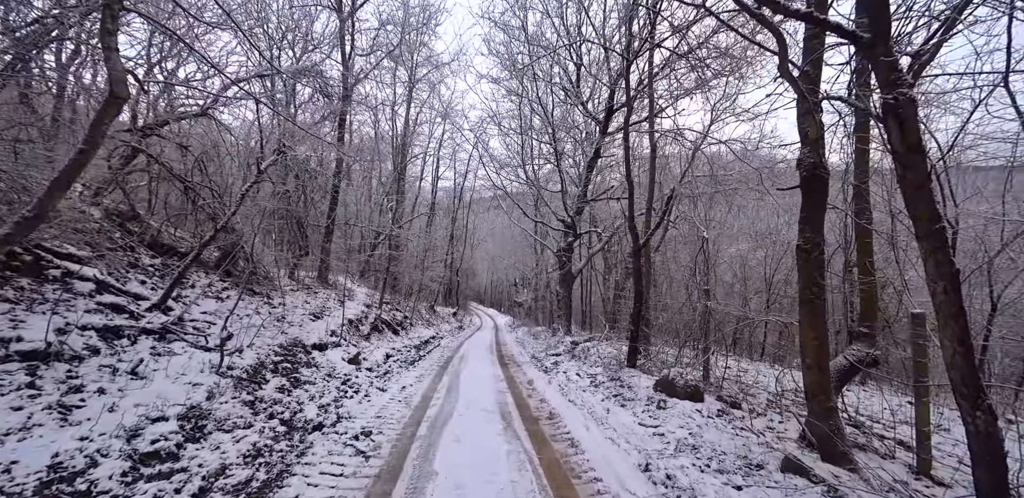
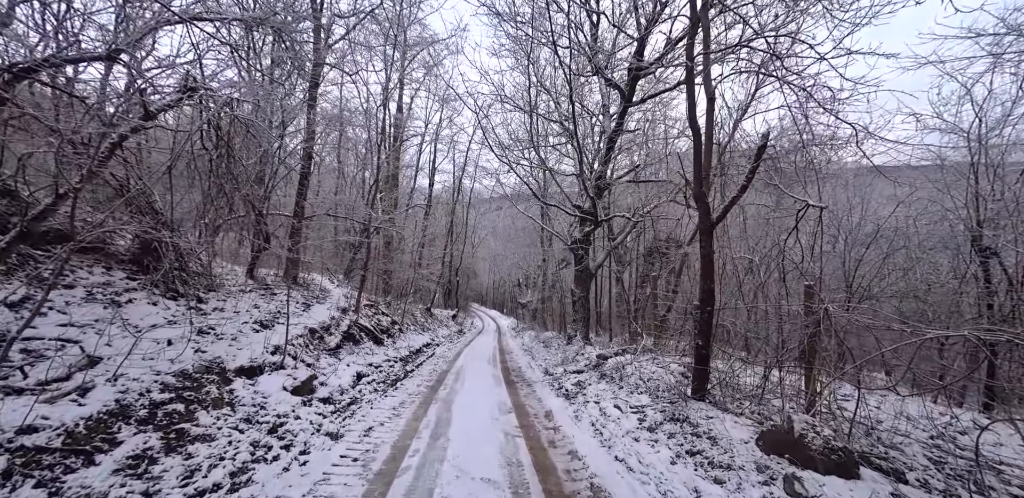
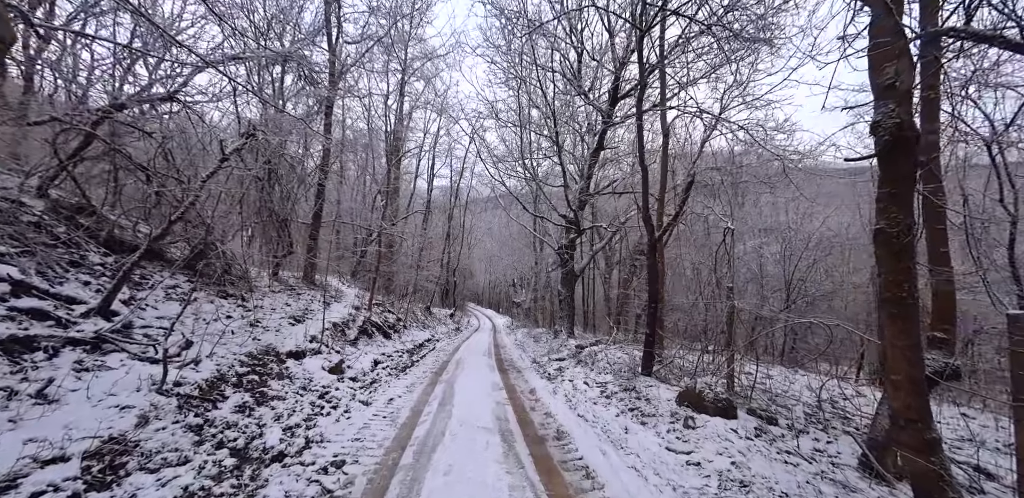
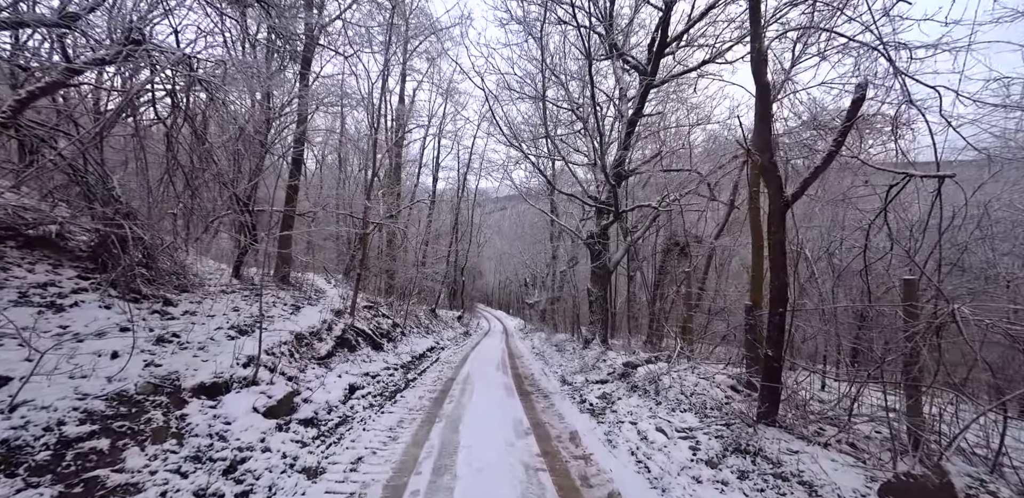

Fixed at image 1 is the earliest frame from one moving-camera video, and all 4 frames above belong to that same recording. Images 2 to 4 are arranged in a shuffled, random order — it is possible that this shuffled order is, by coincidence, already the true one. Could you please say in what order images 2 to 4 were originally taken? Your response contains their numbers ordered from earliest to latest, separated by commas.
3, 2, 4
